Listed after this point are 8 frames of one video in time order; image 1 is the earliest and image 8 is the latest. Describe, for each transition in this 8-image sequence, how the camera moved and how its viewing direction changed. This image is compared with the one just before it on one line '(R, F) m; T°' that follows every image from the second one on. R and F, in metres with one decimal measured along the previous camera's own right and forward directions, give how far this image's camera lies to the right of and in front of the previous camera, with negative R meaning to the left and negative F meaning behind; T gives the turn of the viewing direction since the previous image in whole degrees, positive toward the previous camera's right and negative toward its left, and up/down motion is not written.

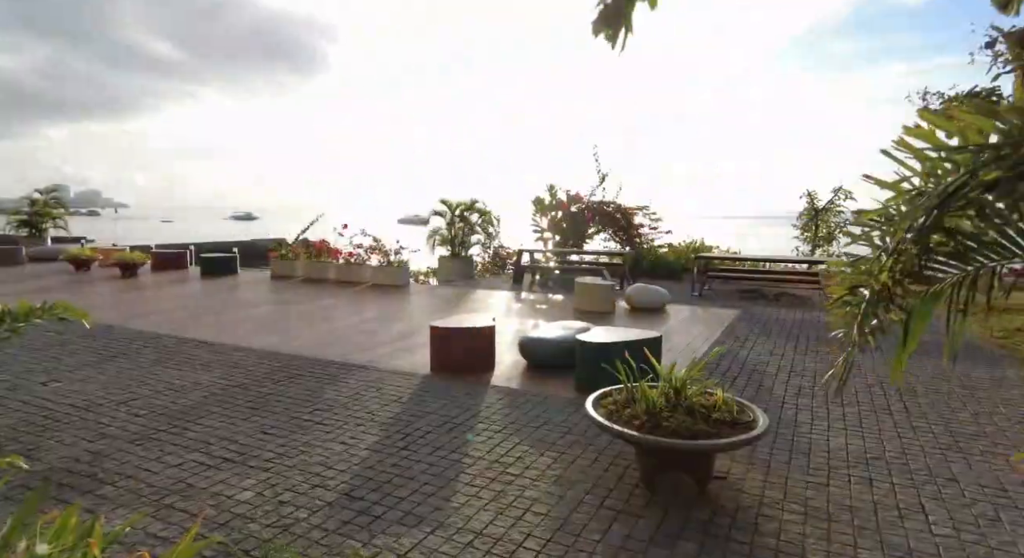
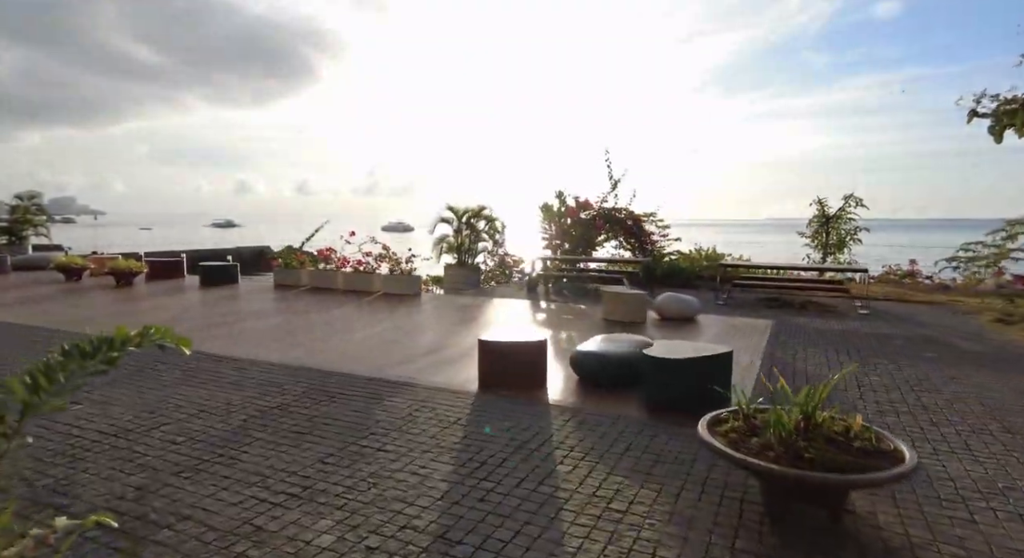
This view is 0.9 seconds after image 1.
(-0.5, +0.3) m; +1°
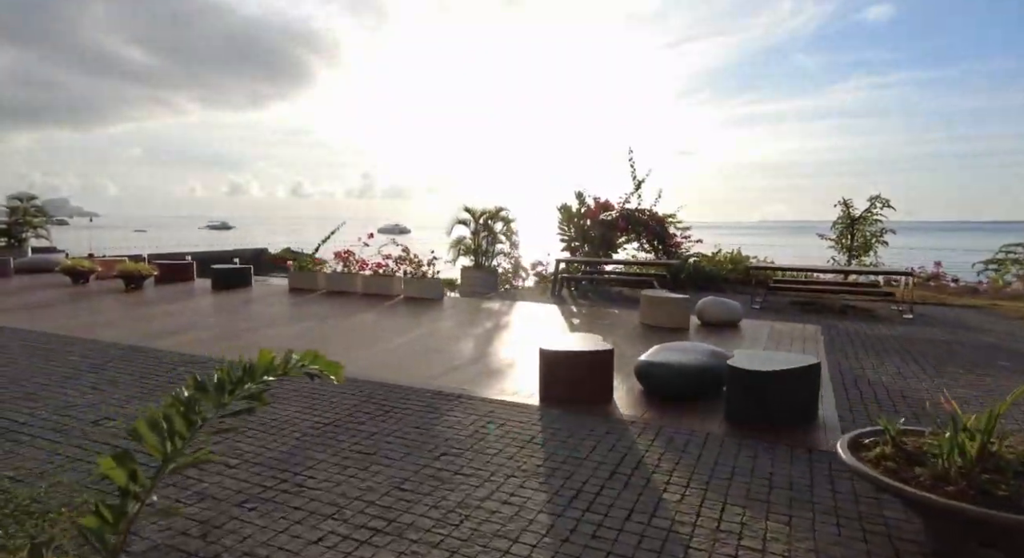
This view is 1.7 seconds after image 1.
(-0.5, +0.3) m; 0°
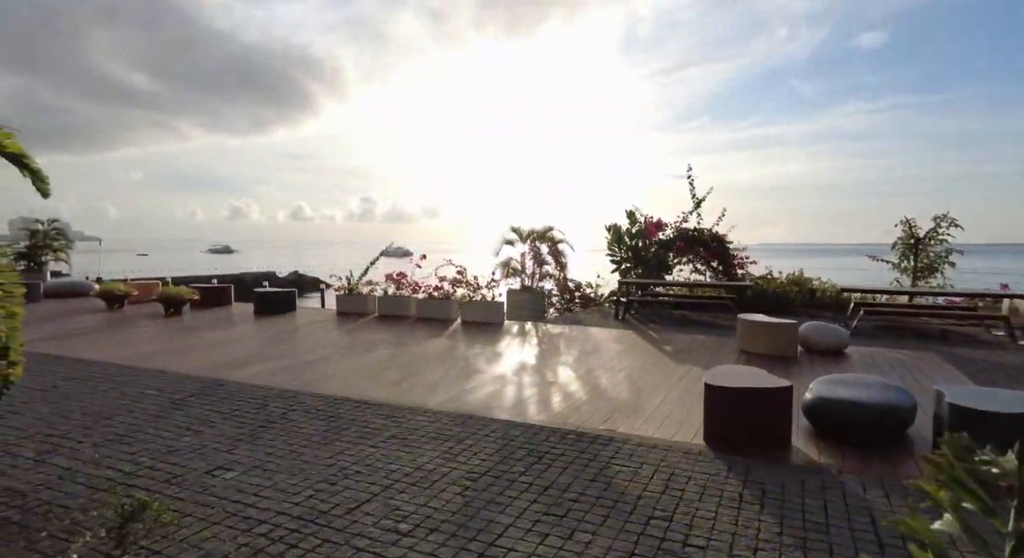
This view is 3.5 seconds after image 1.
(-1.0, +0.6) m; 0°
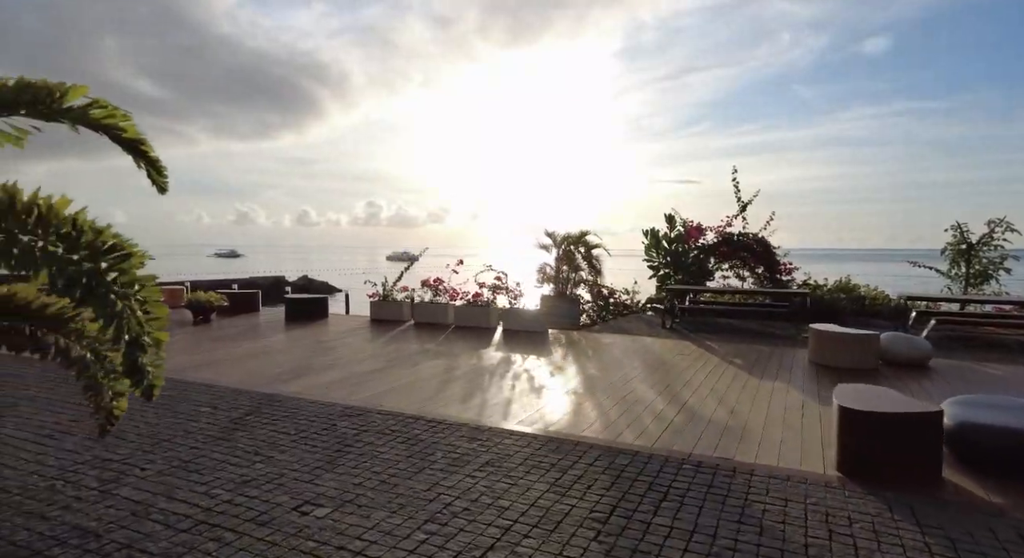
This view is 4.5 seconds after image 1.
(-0.6, +0.4) m; -1°
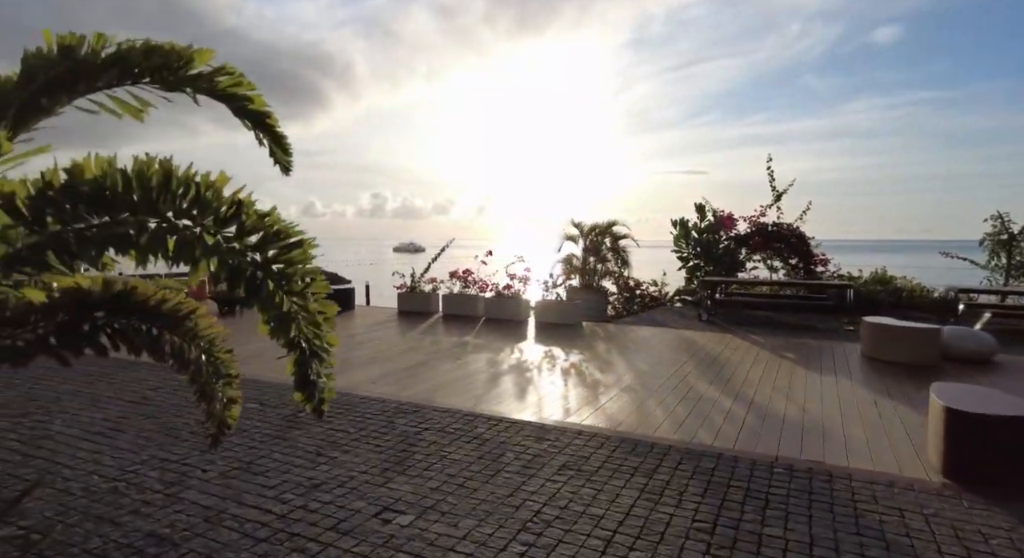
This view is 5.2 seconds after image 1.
(-0.4, +0.2) m; -1°
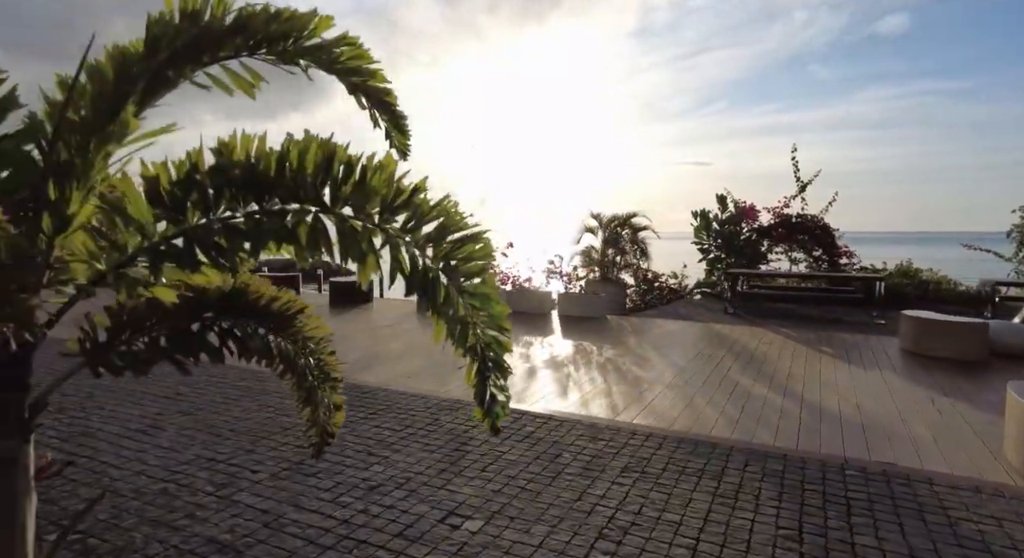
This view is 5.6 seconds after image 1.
(-0.3, +0.2) m; 0°
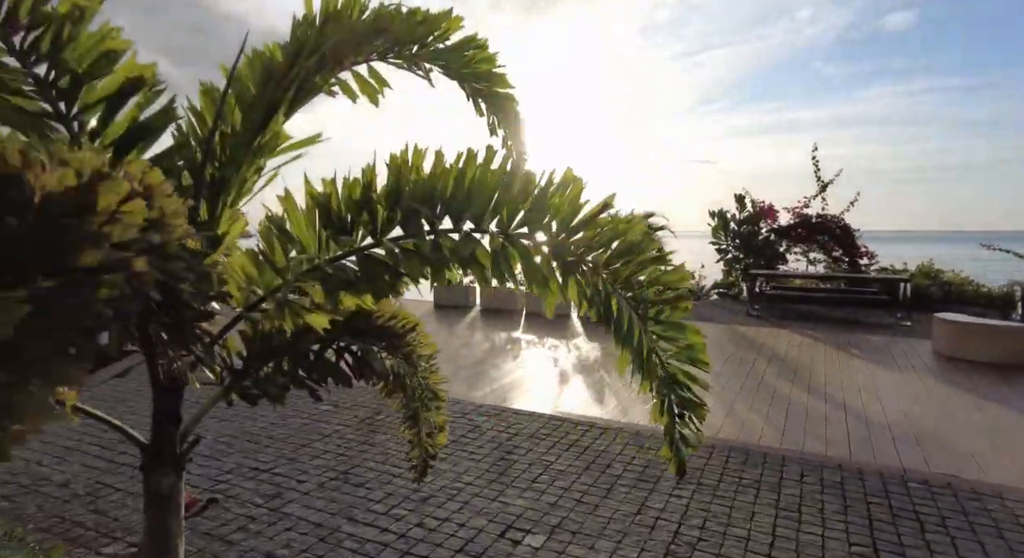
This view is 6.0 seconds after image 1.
(-0.3, +0.1) m; 0°
